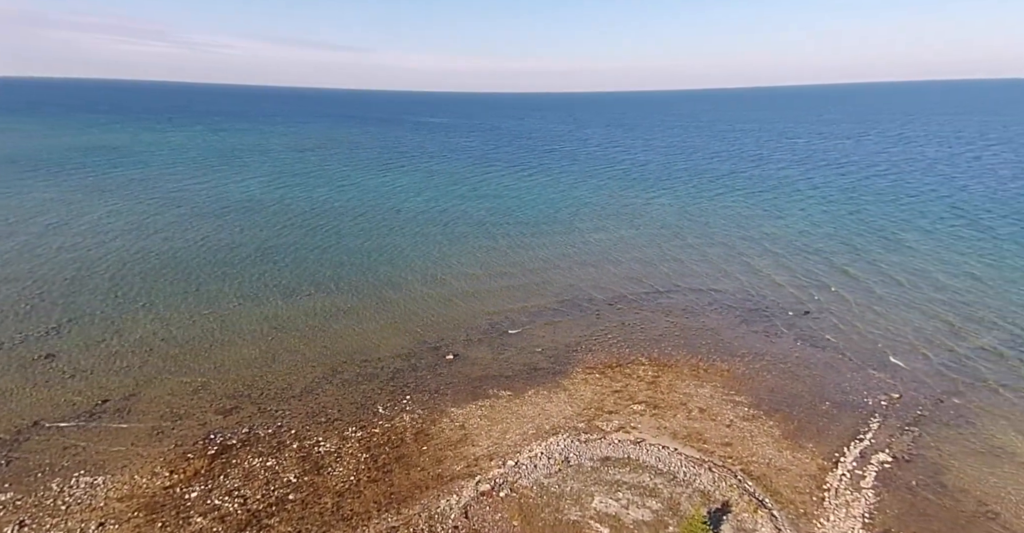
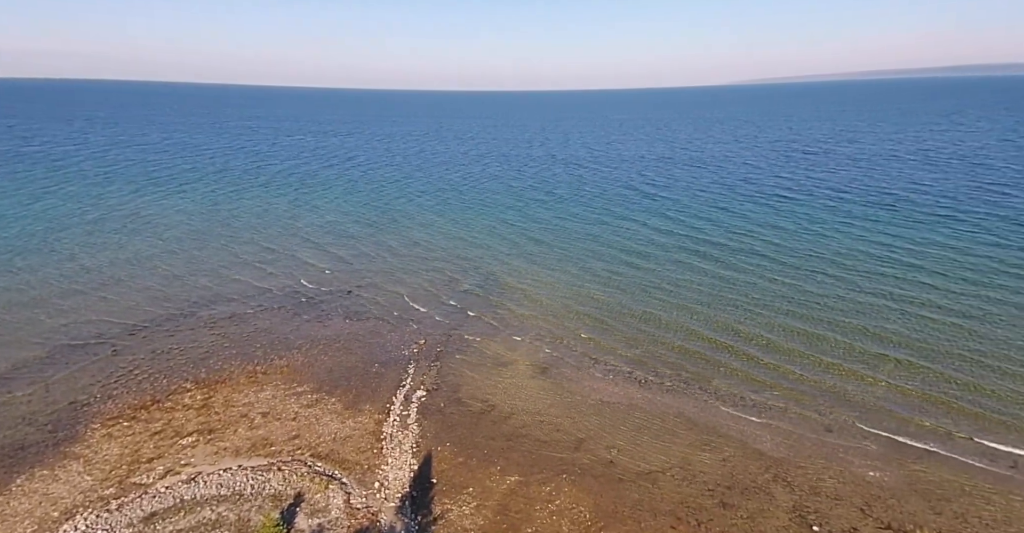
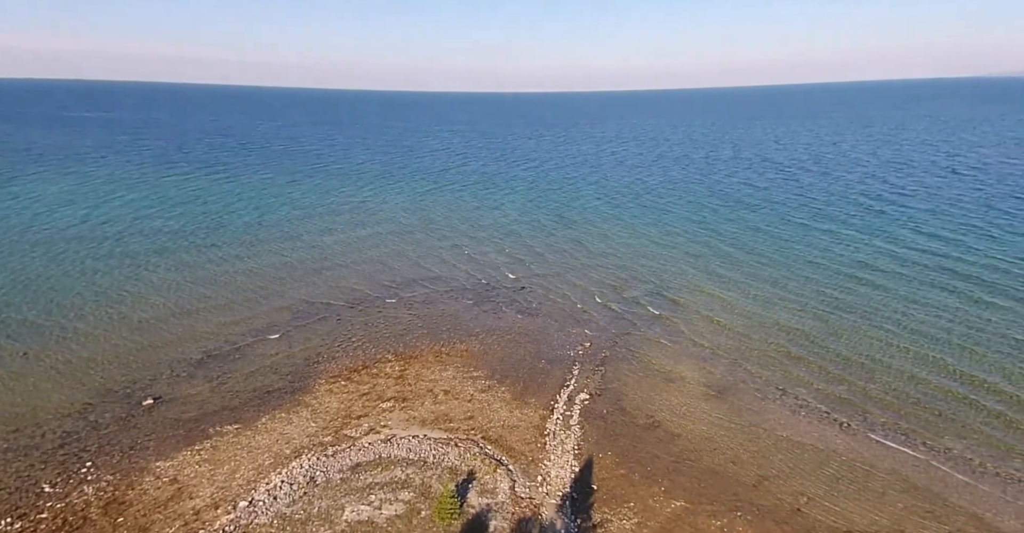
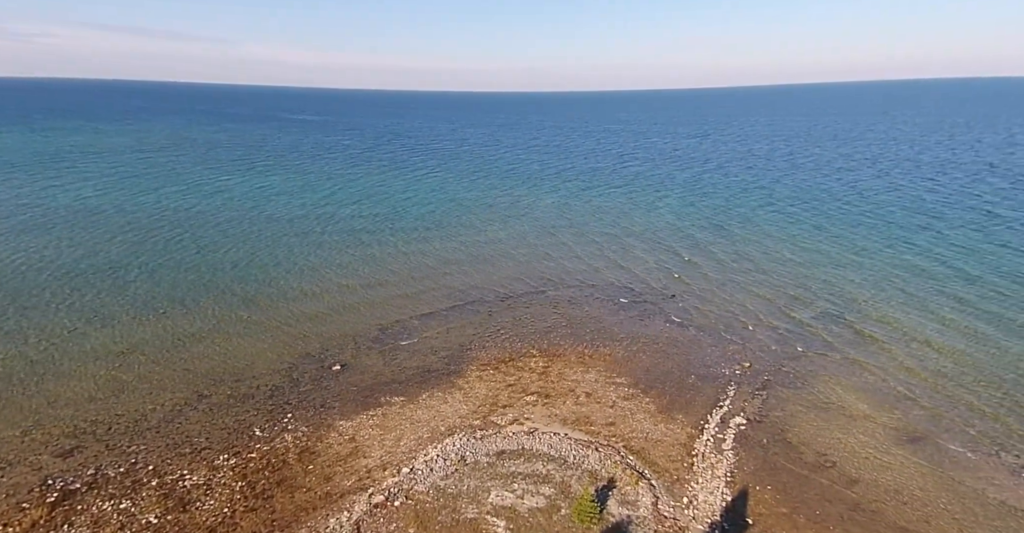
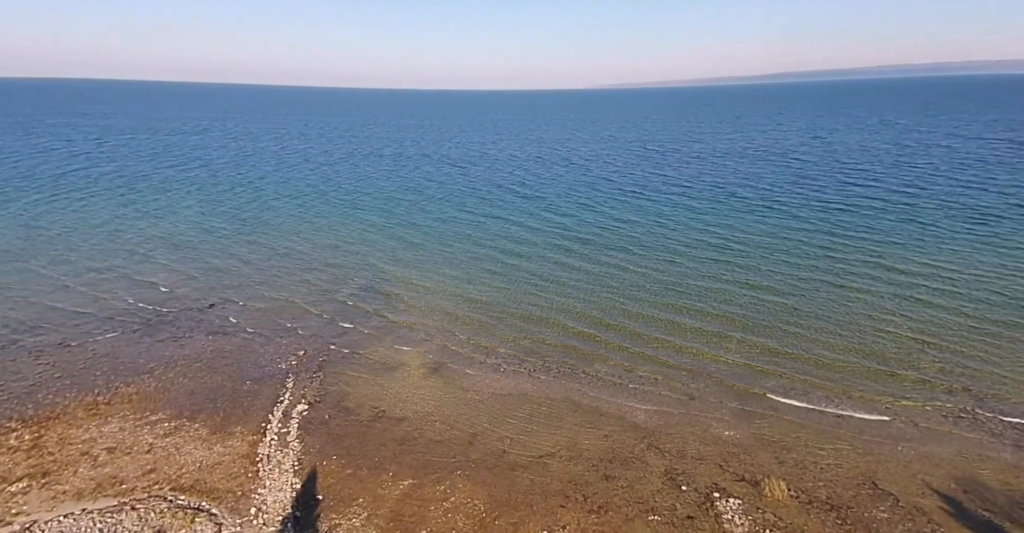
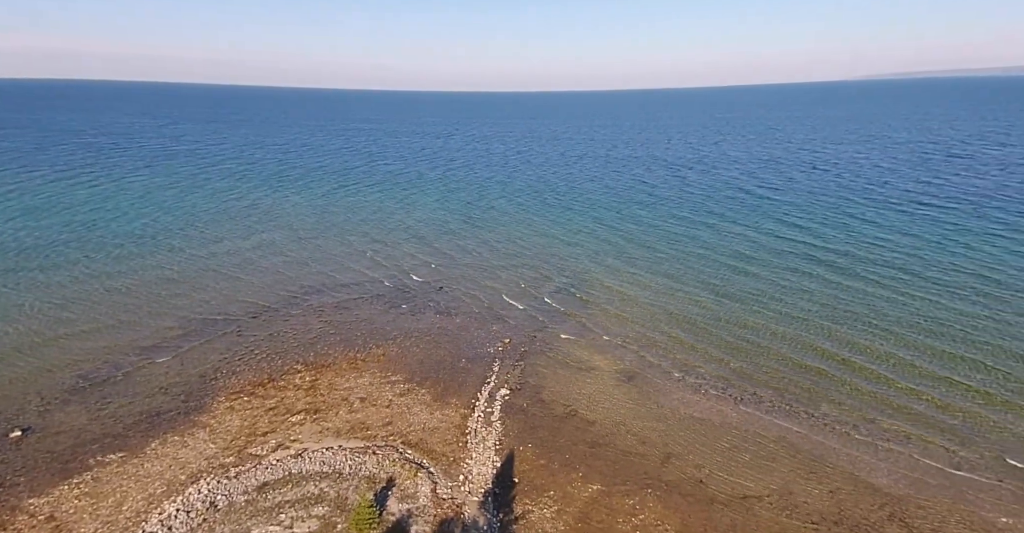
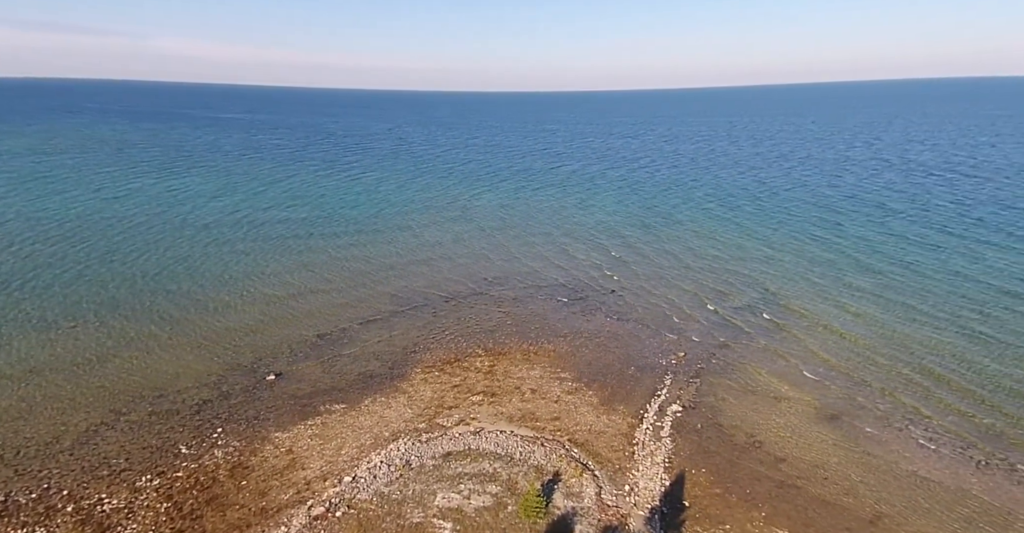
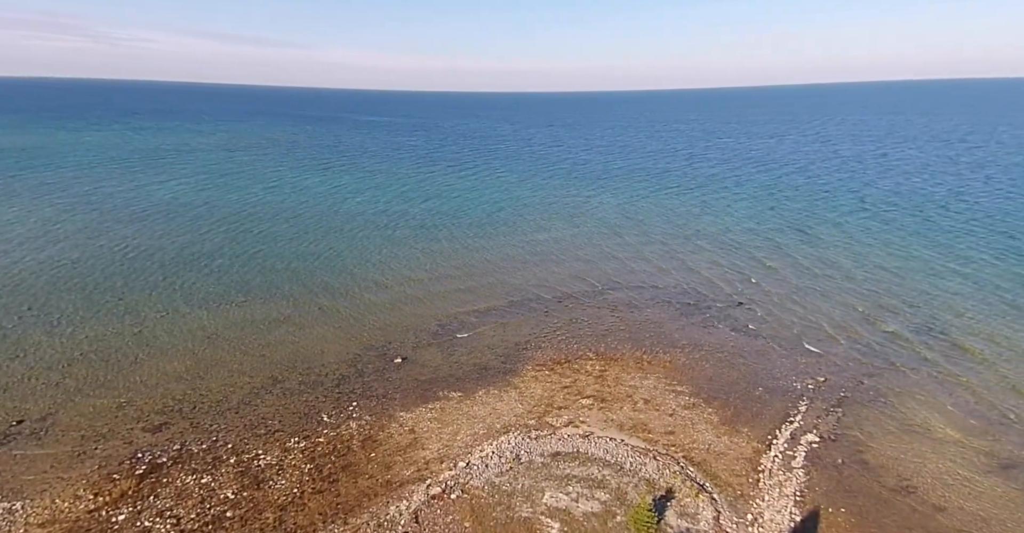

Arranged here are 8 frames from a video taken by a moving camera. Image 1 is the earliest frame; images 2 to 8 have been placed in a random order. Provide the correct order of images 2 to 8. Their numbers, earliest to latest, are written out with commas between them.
8, 4, 7, 3, 6, 2, 5
